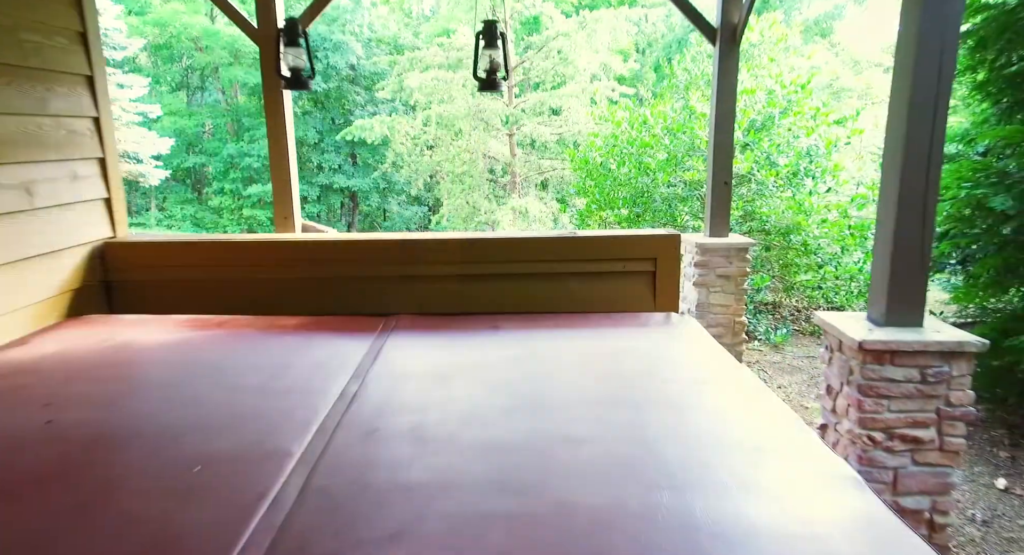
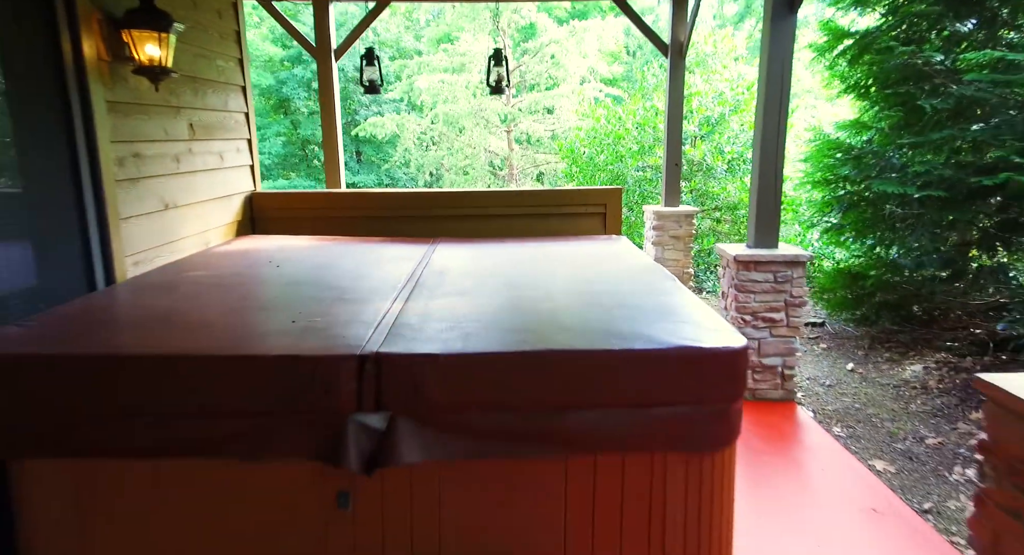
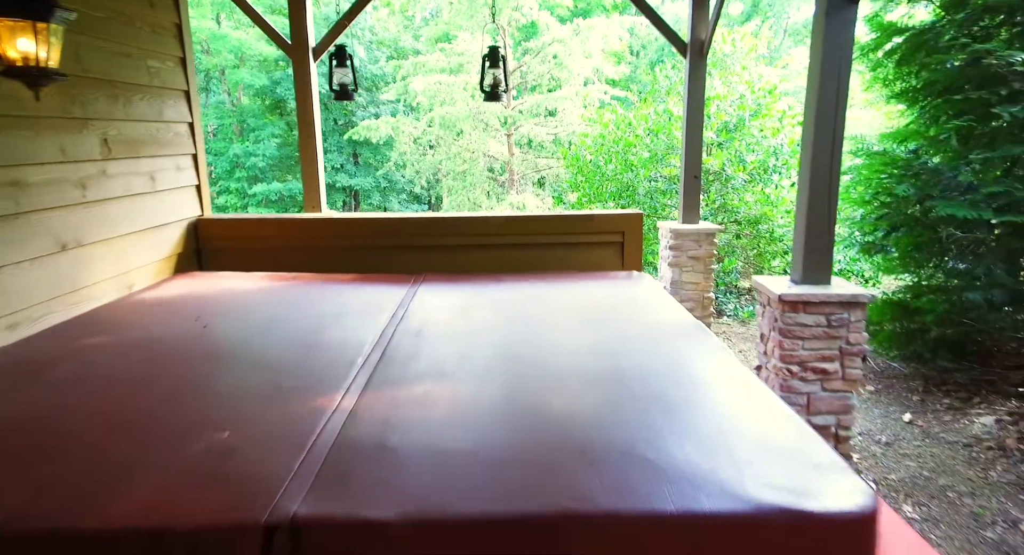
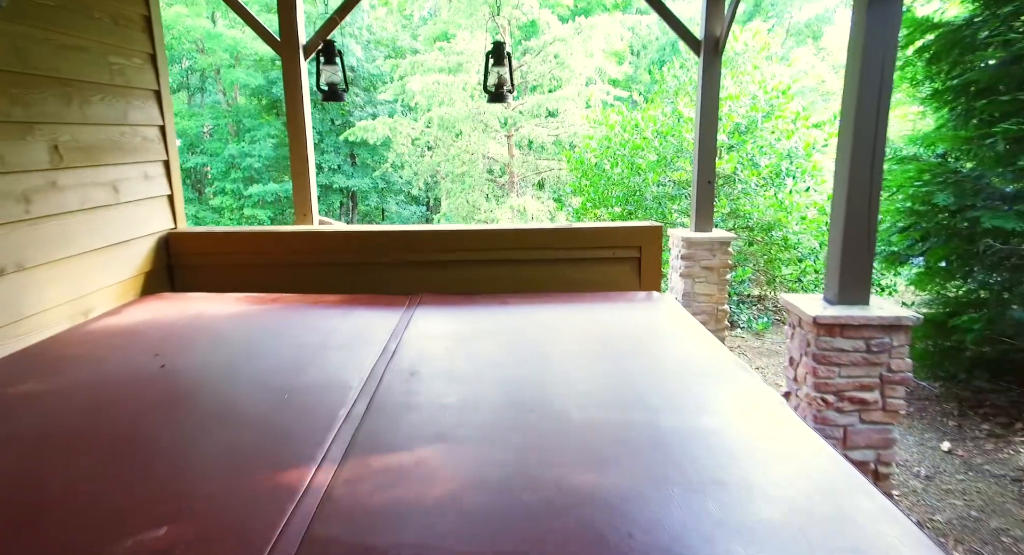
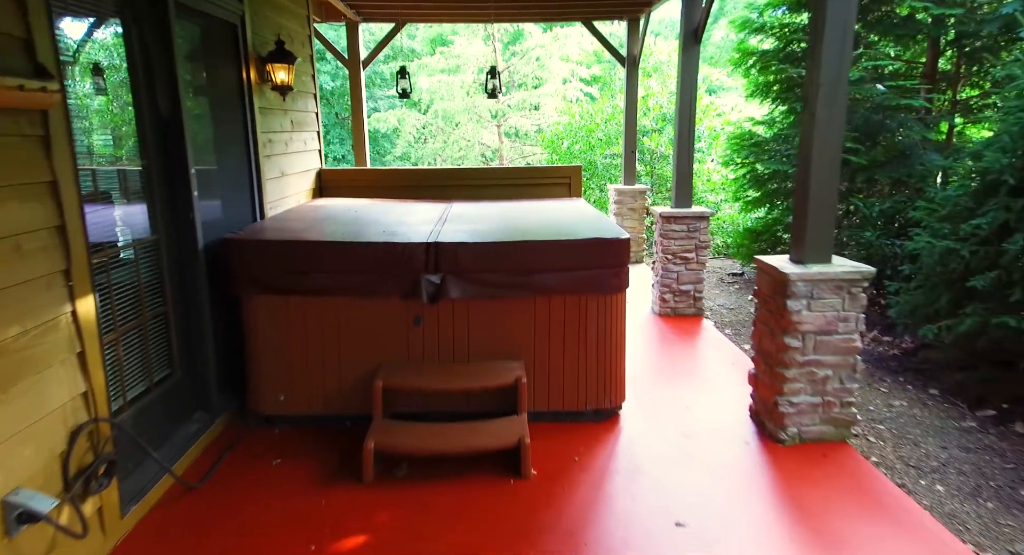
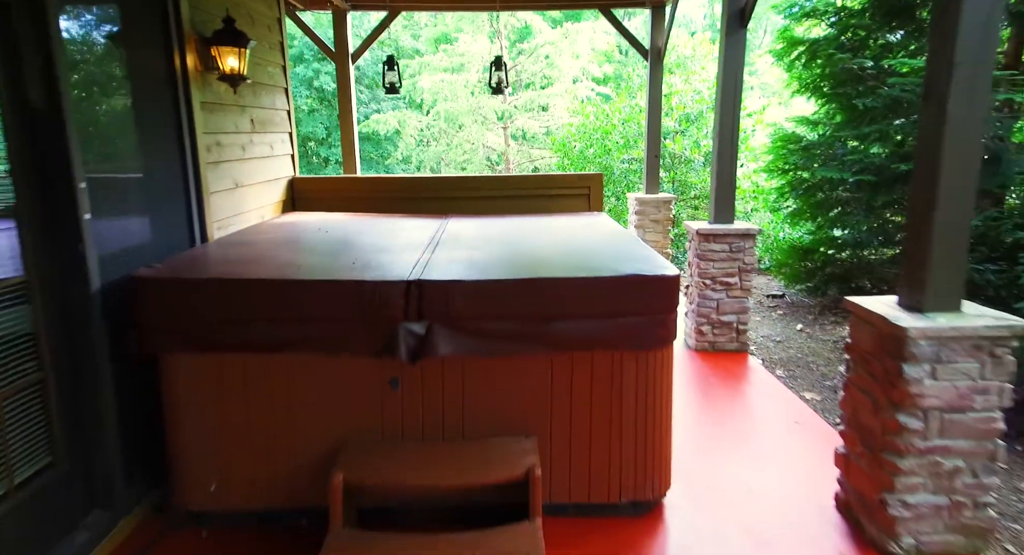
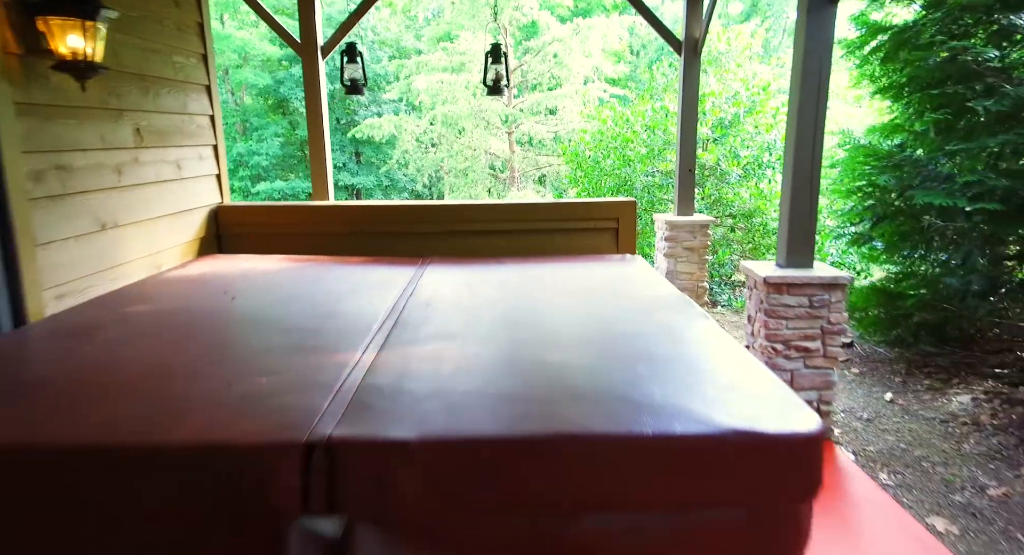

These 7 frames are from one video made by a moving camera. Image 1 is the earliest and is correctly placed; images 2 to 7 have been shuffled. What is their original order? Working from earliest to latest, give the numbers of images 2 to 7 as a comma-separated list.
4, 3, 7, 2, 6, 5
